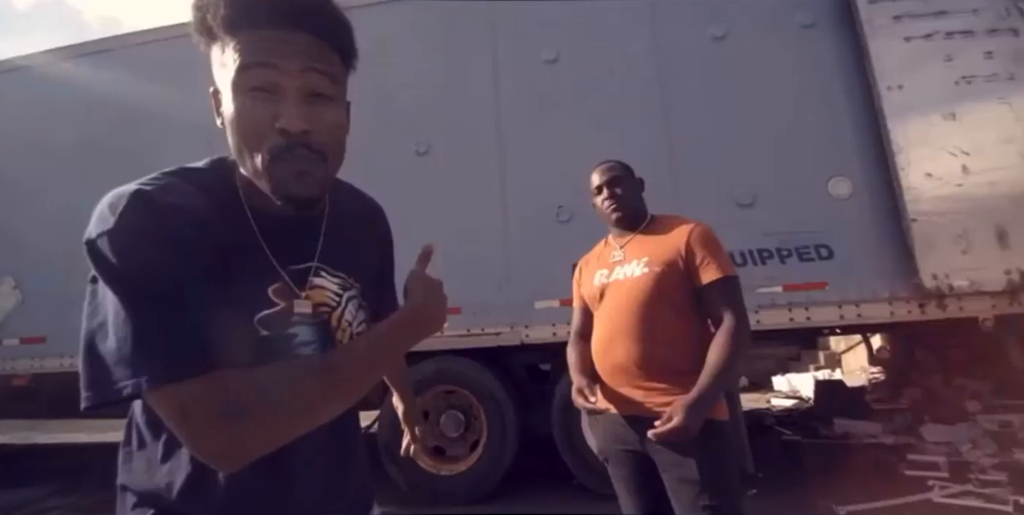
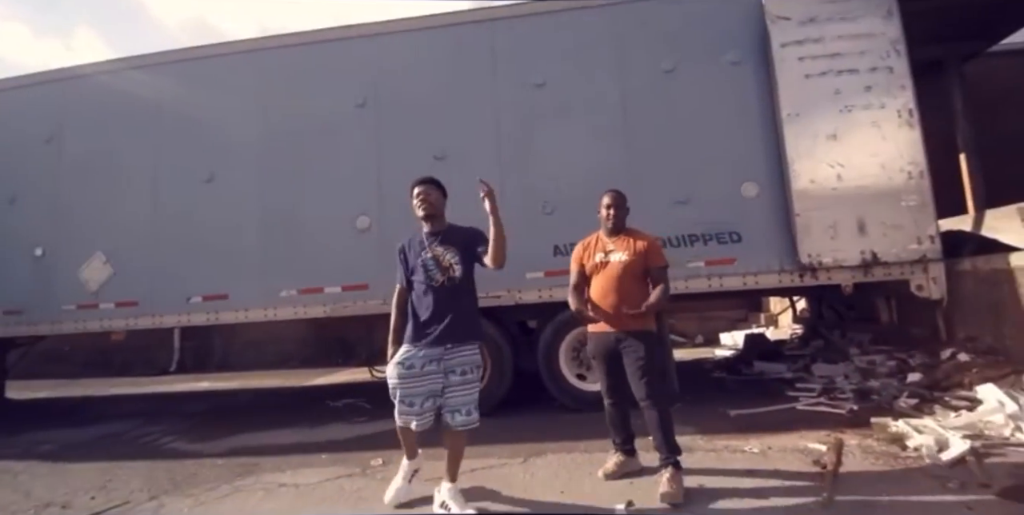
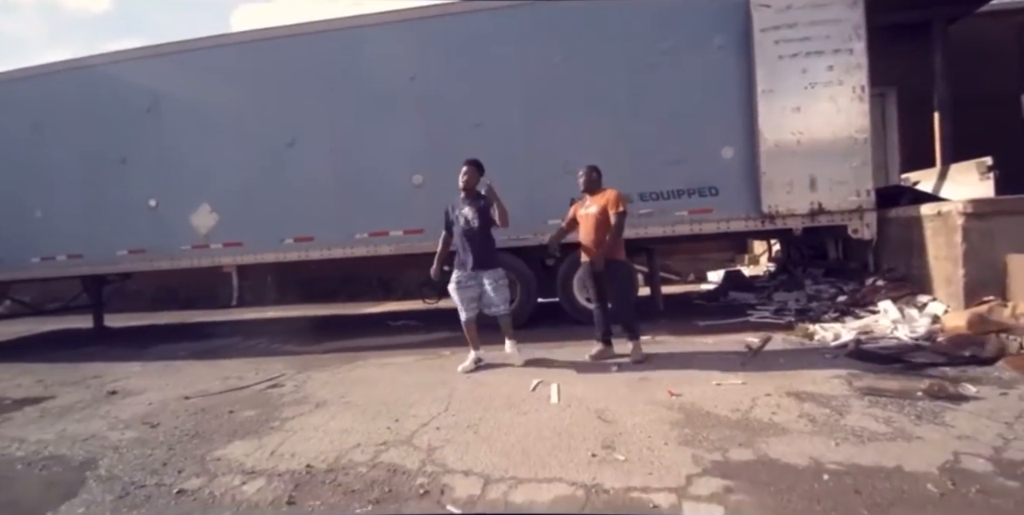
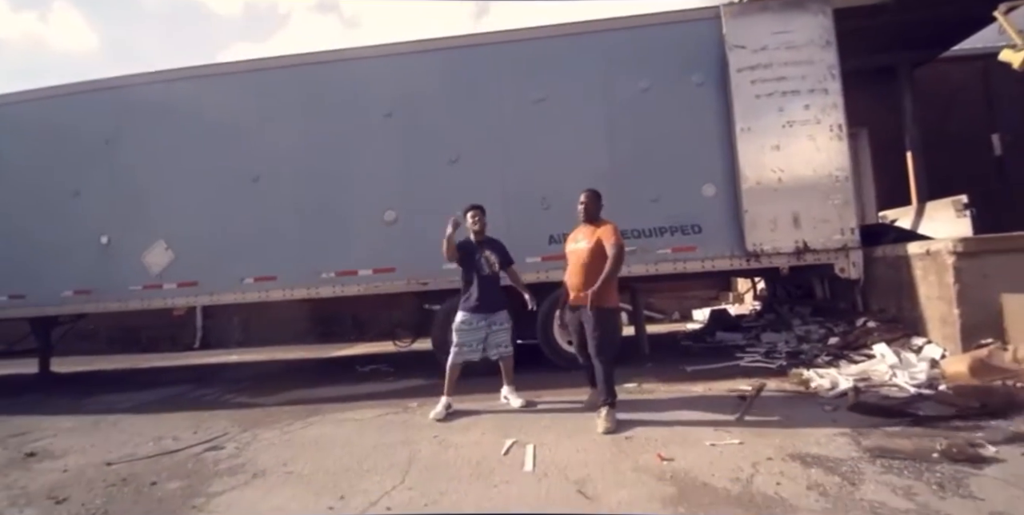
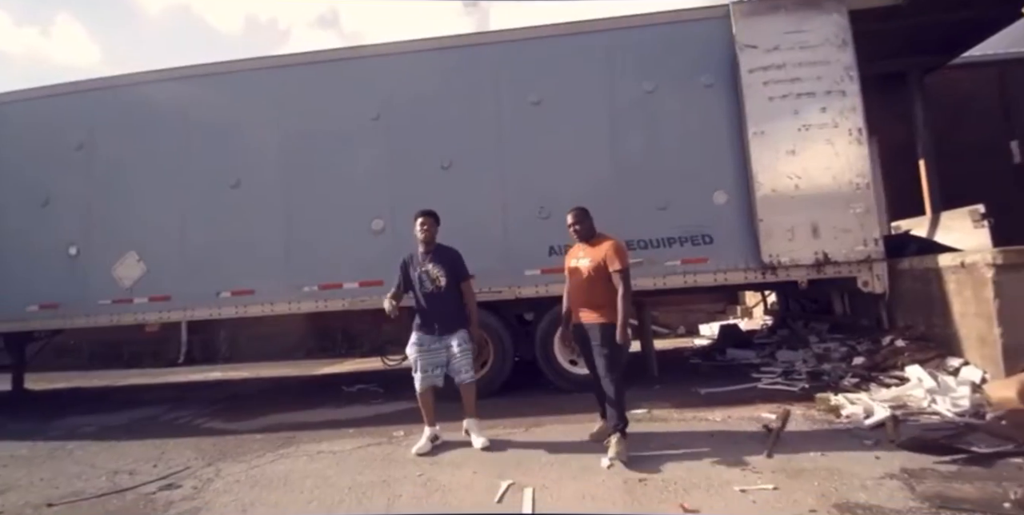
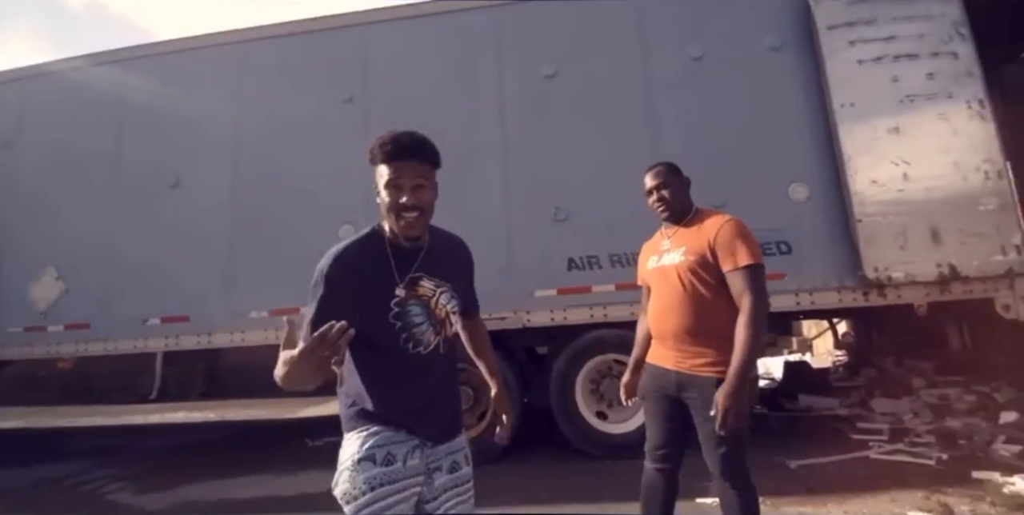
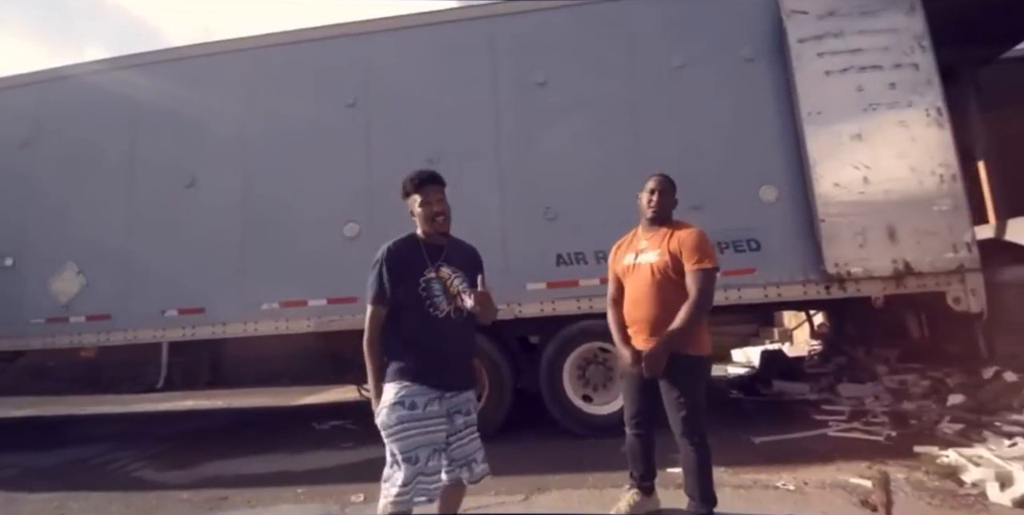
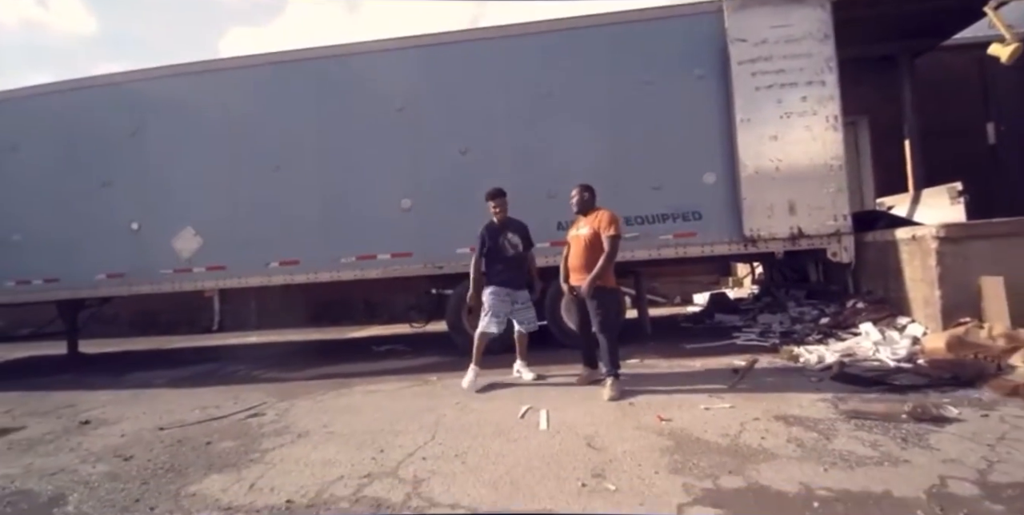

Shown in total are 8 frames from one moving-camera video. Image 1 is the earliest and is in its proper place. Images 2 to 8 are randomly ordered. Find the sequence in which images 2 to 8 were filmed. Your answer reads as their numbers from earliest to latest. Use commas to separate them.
6, 7, 2, 5, 4, 8, 3
